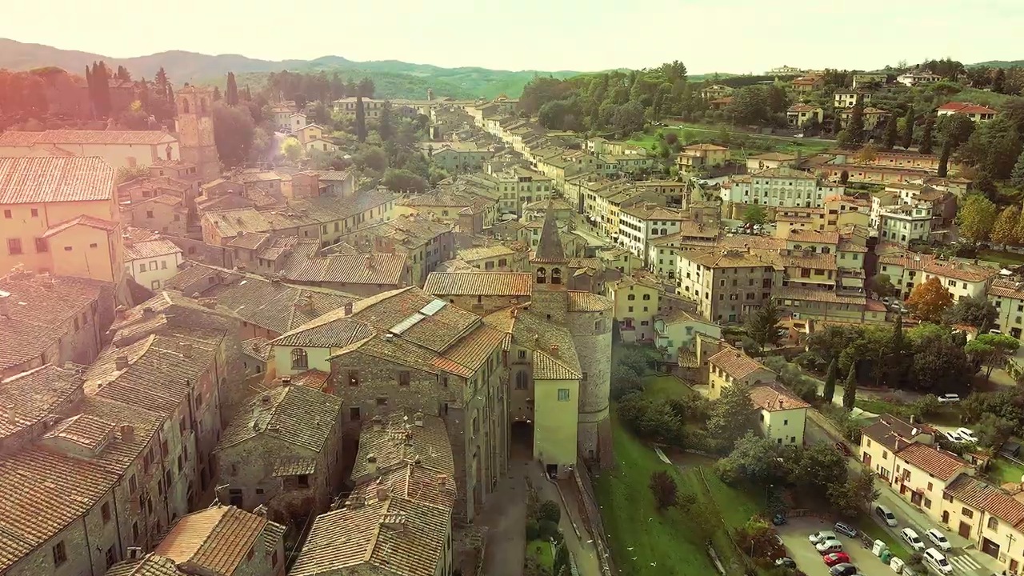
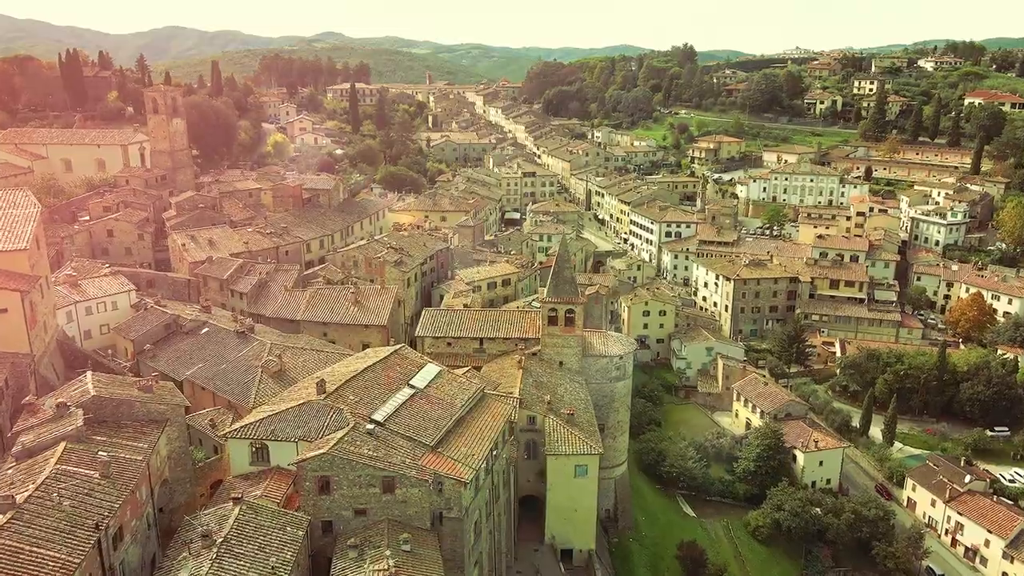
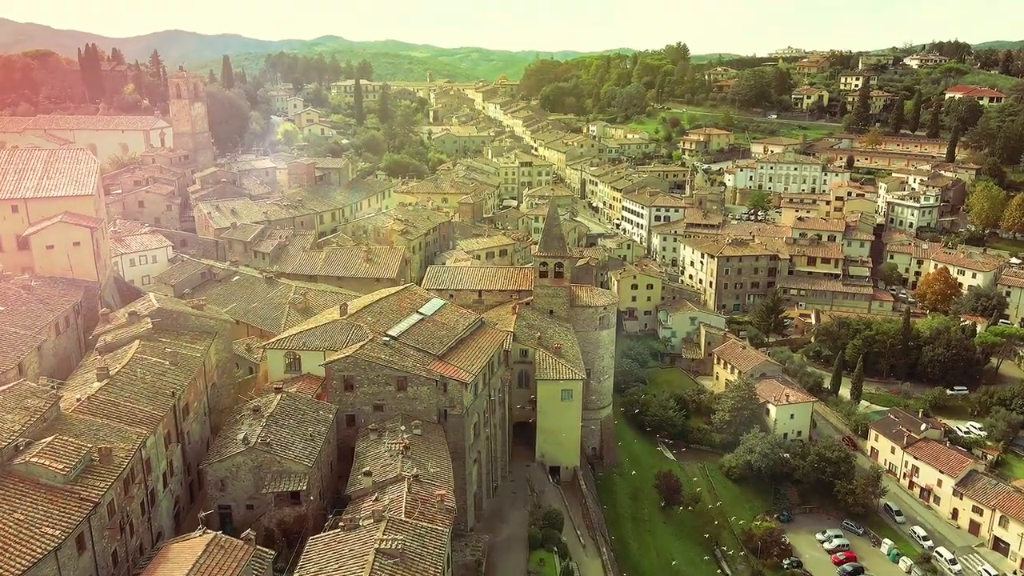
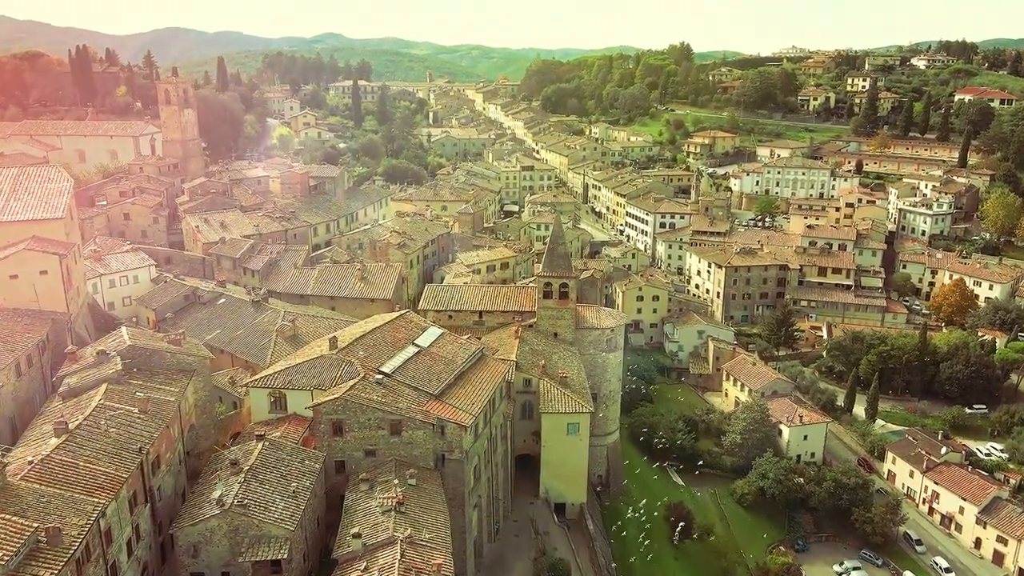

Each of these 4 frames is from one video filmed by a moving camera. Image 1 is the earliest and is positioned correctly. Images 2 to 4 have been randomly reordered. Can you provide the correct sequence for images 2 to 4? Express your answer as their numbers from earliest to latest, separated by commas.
3, 4, 2
